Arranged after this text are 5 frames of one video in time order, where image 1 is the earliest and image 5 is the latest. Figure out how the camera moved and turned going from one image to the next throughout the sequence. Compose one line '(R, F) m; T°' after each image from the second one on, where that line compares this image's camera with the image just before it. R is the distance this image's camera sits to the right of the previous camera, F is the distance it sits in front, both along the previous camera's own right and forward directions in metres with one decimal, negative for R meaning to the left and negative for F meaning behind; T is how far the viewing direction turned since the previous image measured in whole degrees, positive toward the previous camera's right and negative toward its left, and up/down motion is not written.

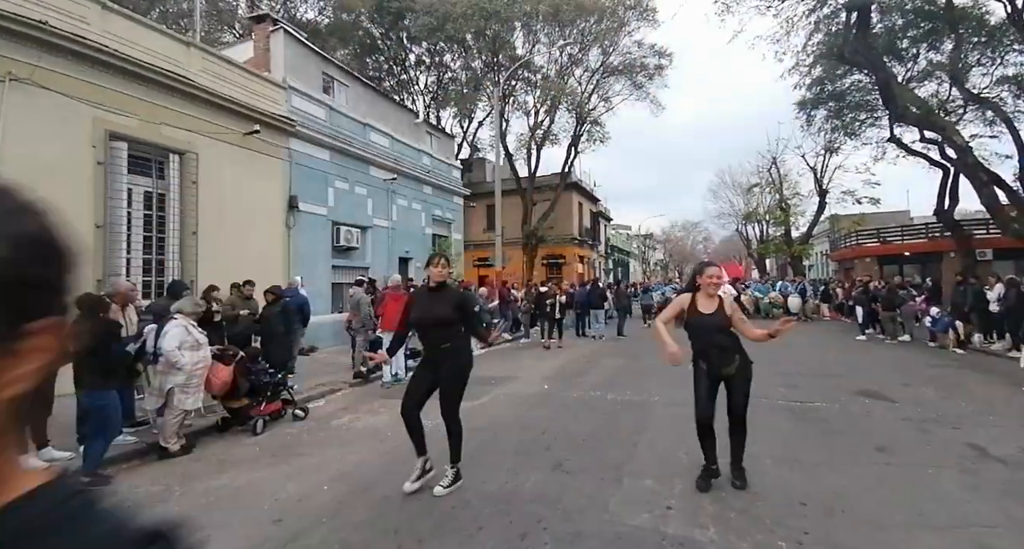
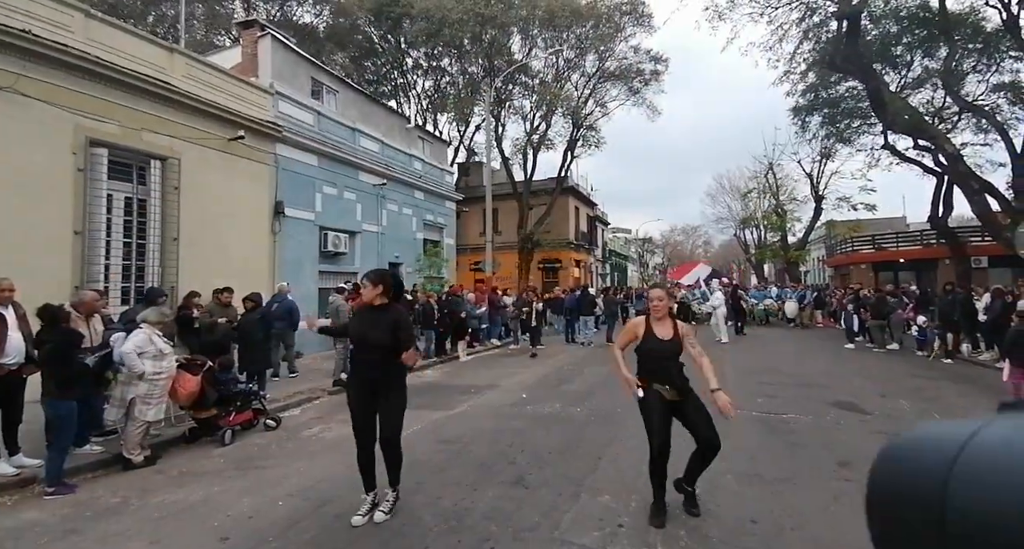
(+0.4, 0.0) m; 0°
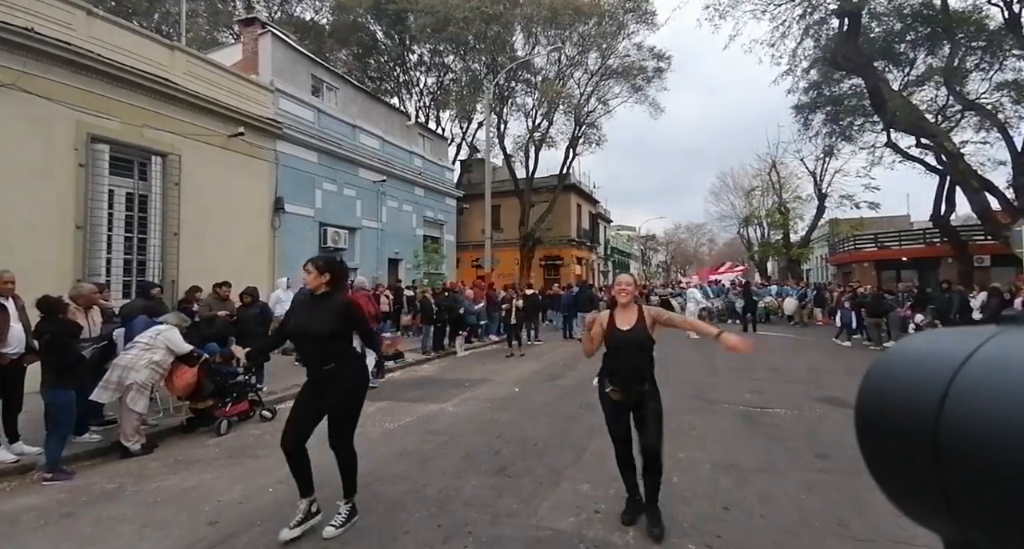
(+0.2, -0.1) m; 0°
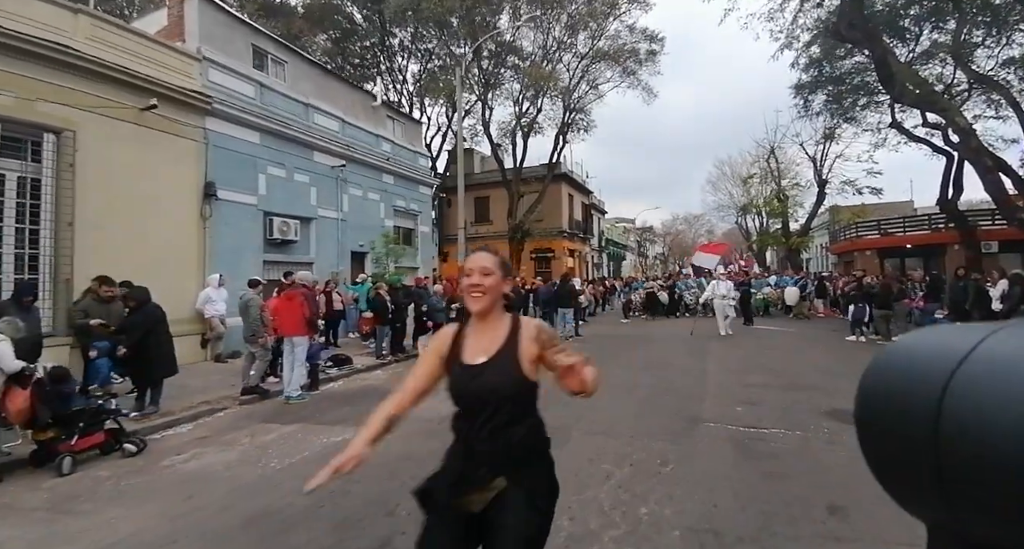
(+0.8, +1.6) m; 0°
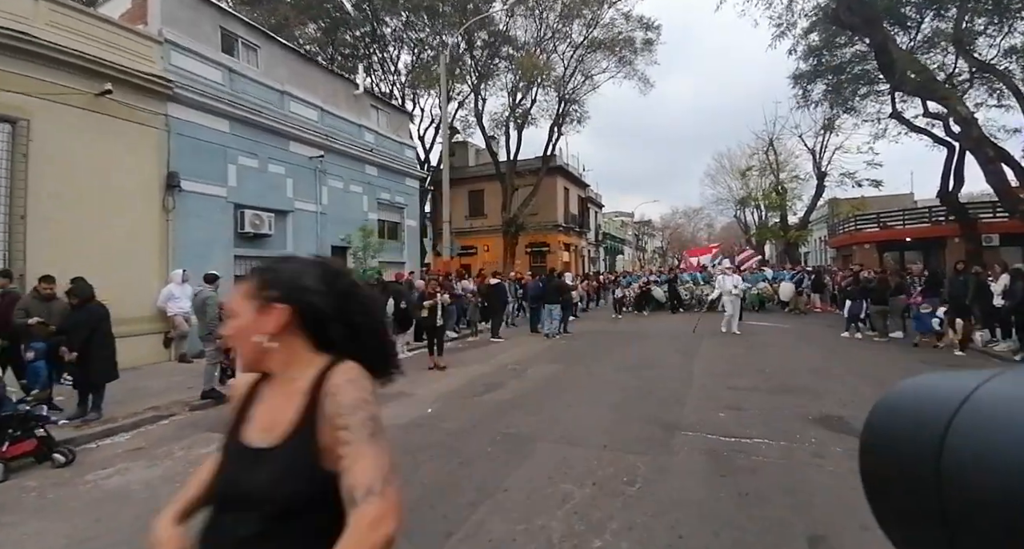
(+0.5, +0.6) m; 0°
